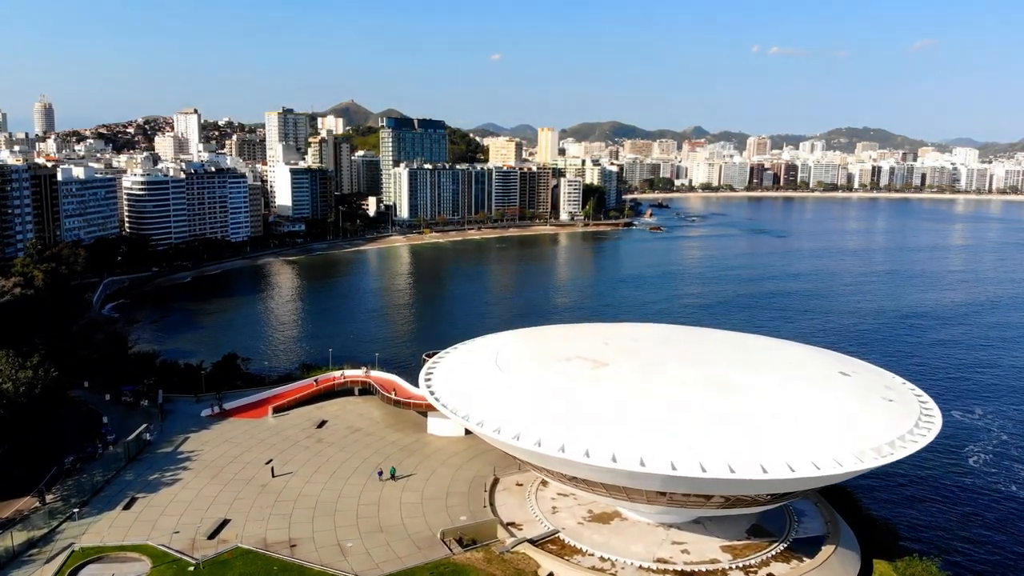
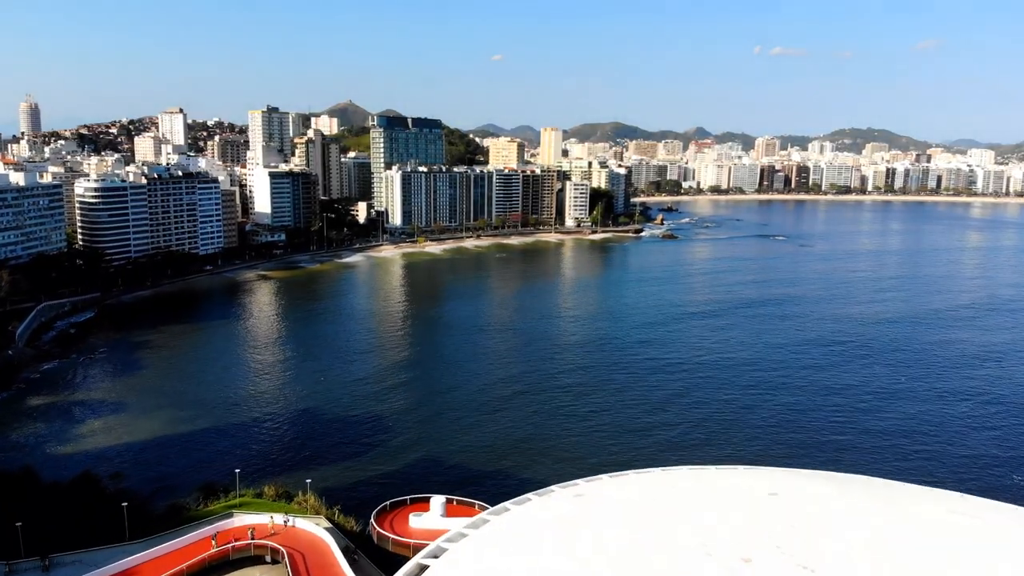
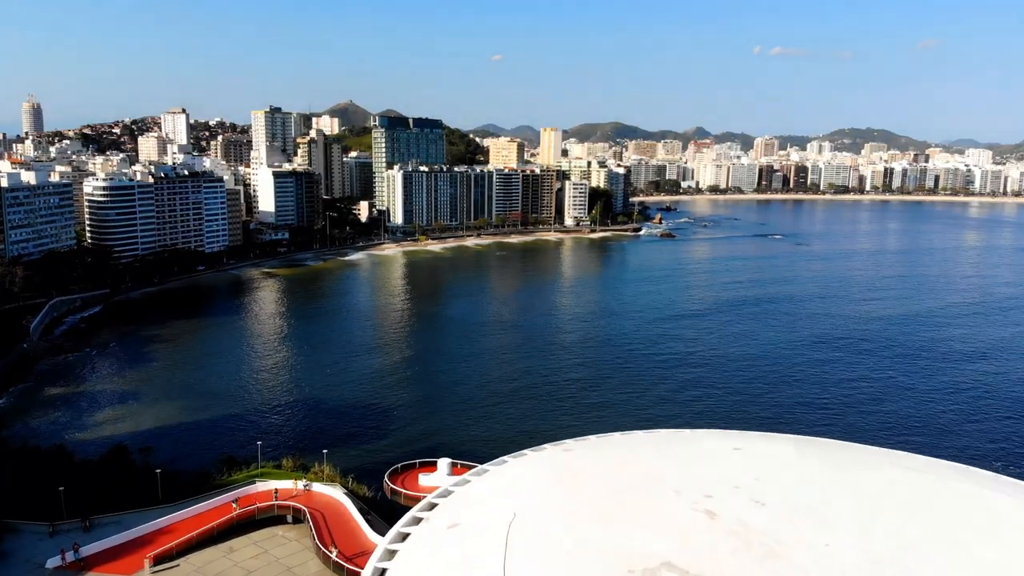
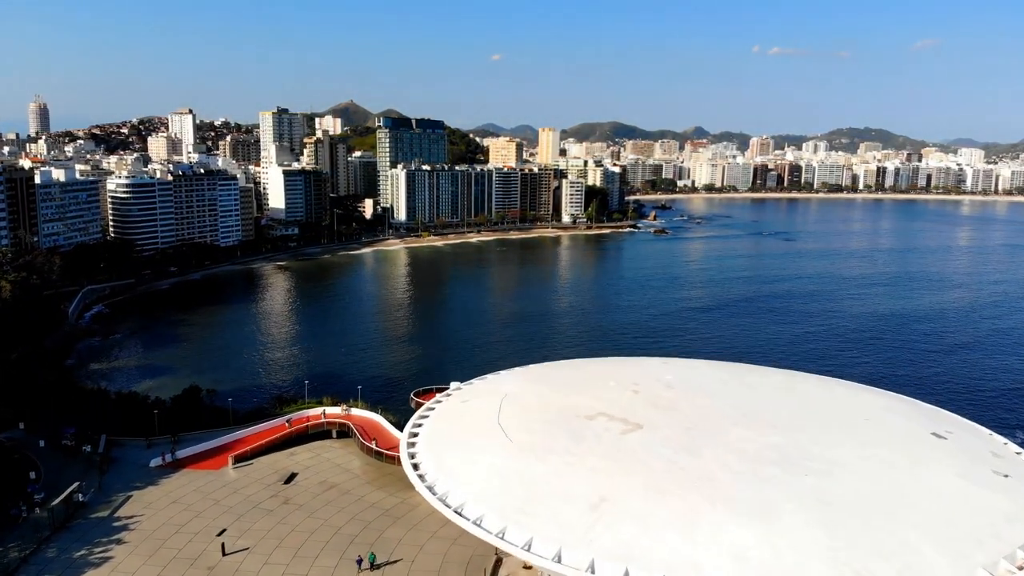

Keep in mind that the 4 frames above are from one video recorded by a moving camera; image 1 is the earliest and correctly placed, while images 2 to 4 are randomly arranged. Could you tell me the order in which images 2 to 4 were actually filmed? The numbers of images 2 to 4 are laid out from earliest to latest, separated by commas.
4, 3, 2
